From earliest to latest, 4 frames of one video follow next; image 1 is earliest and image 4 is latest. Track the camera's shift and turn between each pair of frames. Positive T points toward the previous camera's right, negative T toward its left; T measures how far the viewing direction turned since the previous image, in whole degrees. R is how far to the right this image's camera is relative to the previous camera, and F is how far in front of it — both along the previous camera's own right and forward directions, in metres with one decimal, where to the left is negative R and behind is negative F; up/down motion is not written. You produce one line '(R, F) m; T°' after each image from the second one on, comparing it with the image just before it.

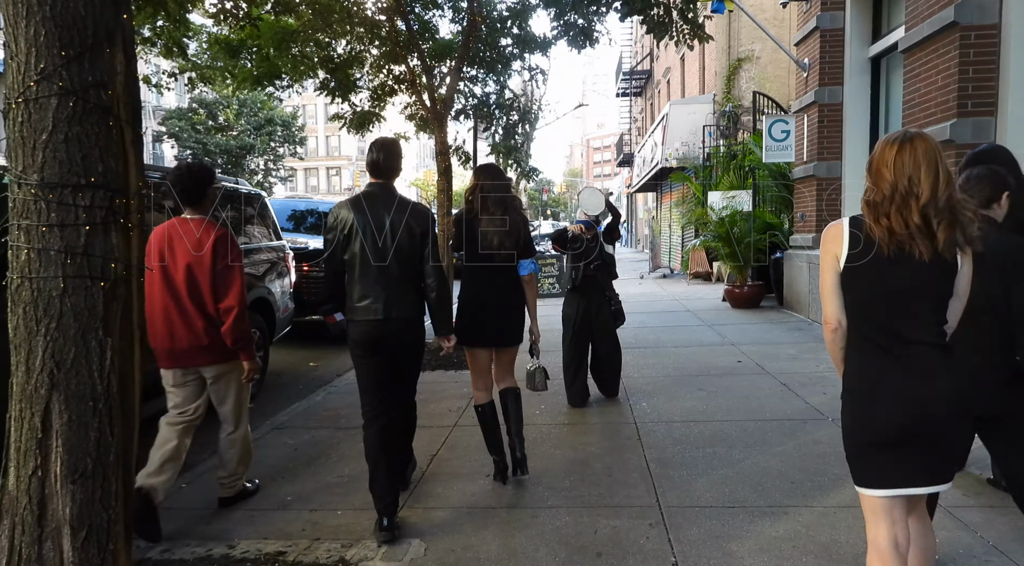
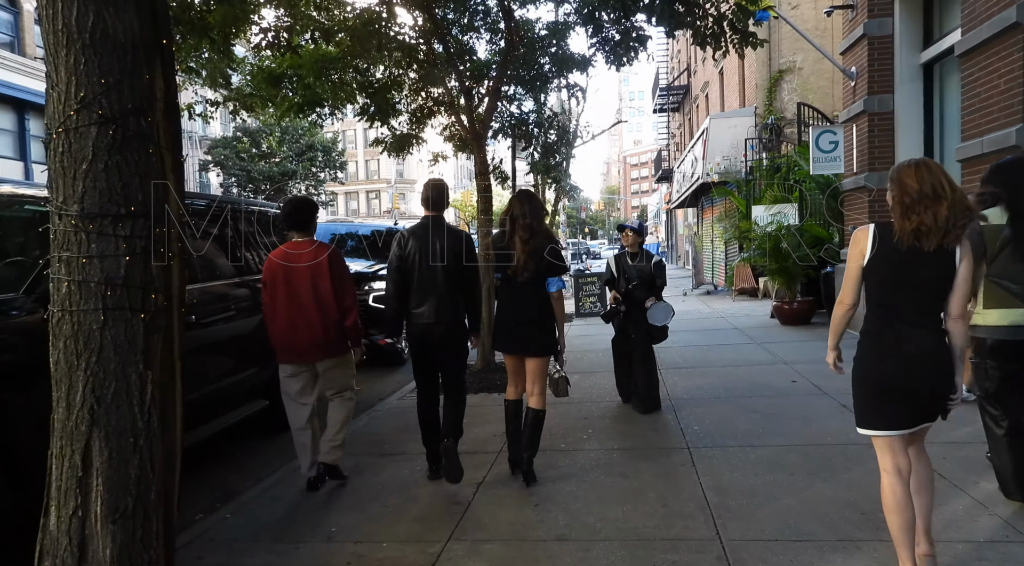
(0.0, +0.1) m; -3°
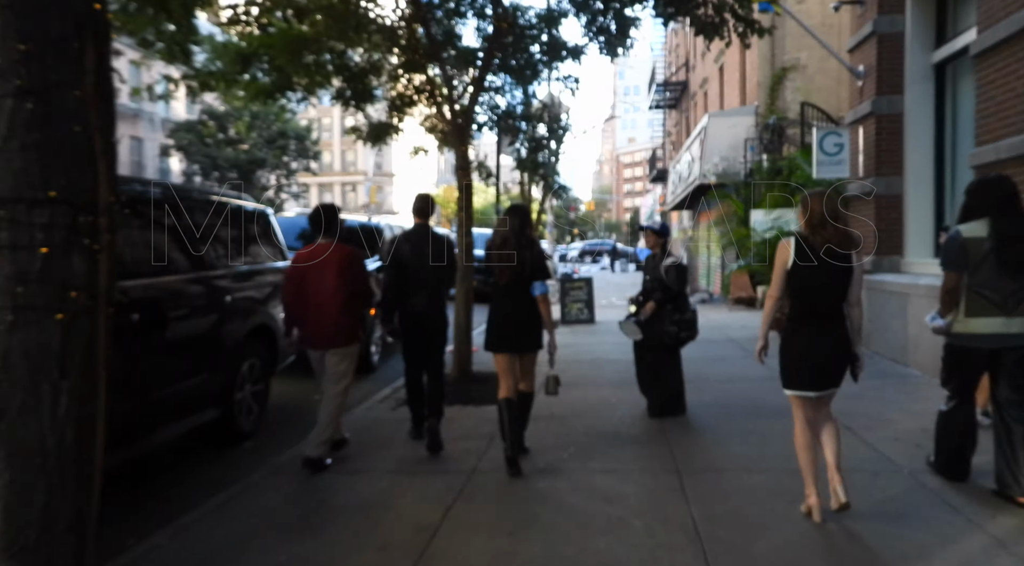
(+0.1, +0.6) m; +1°
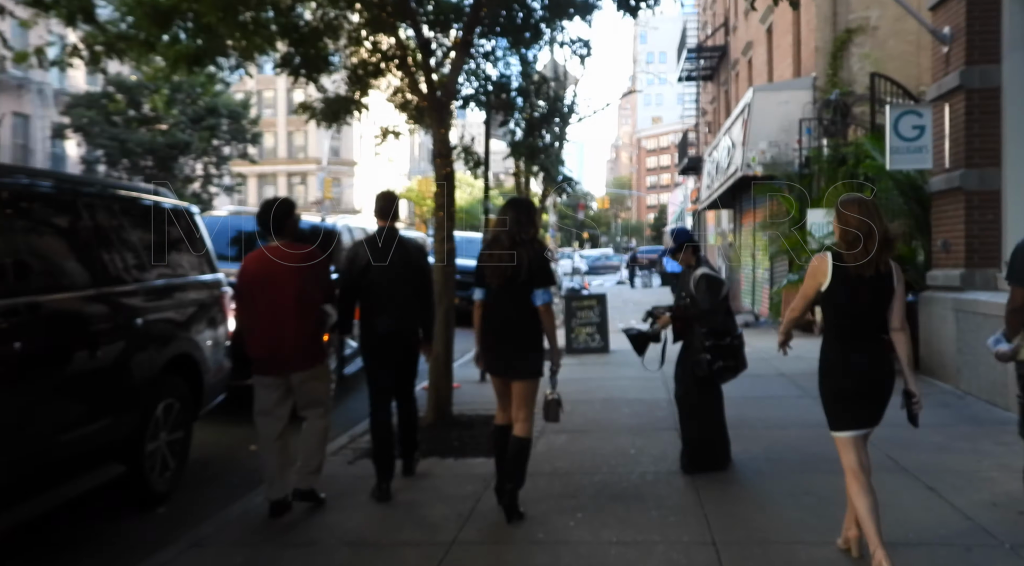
(+0.1, +1.7) m; 0°
